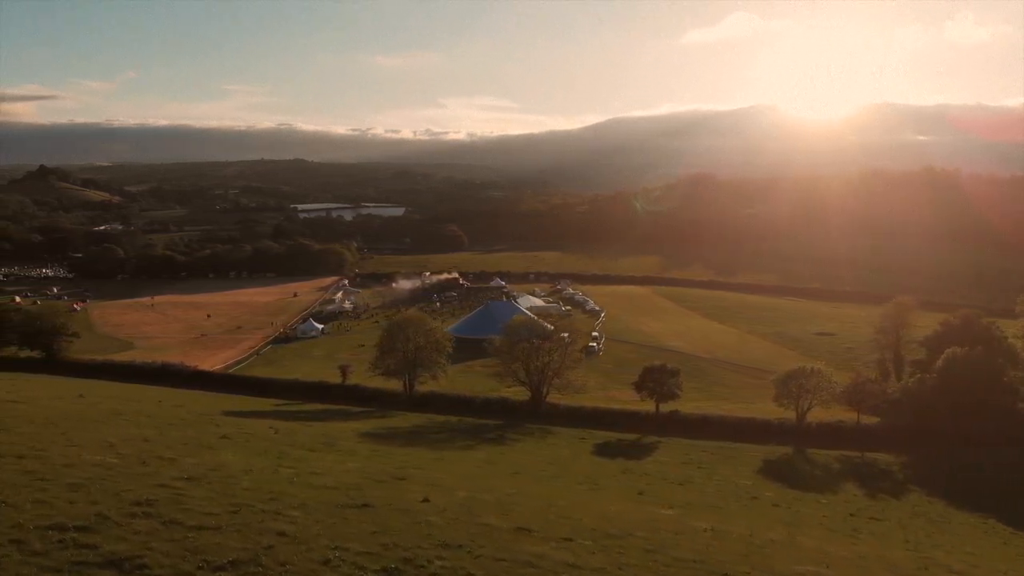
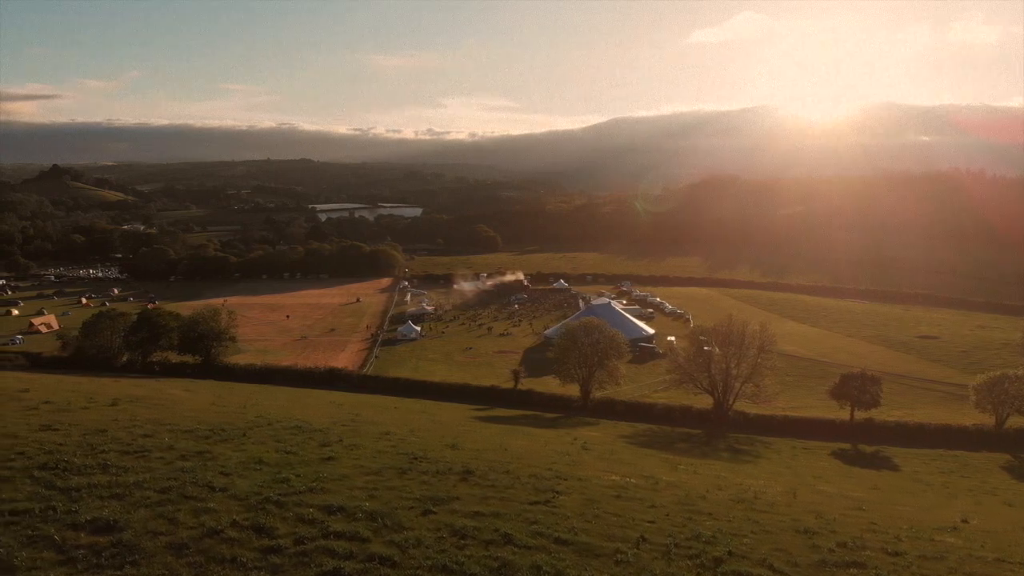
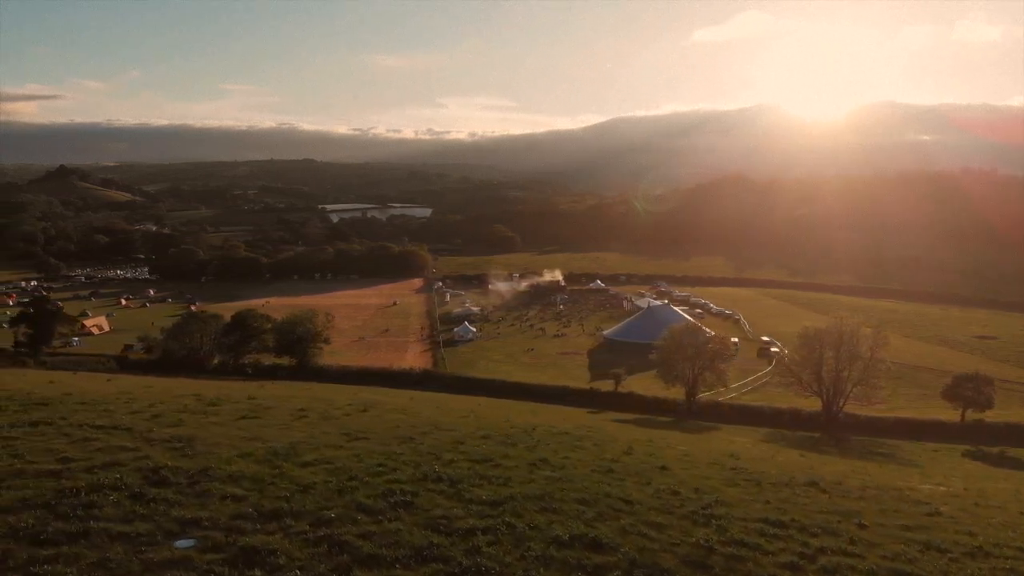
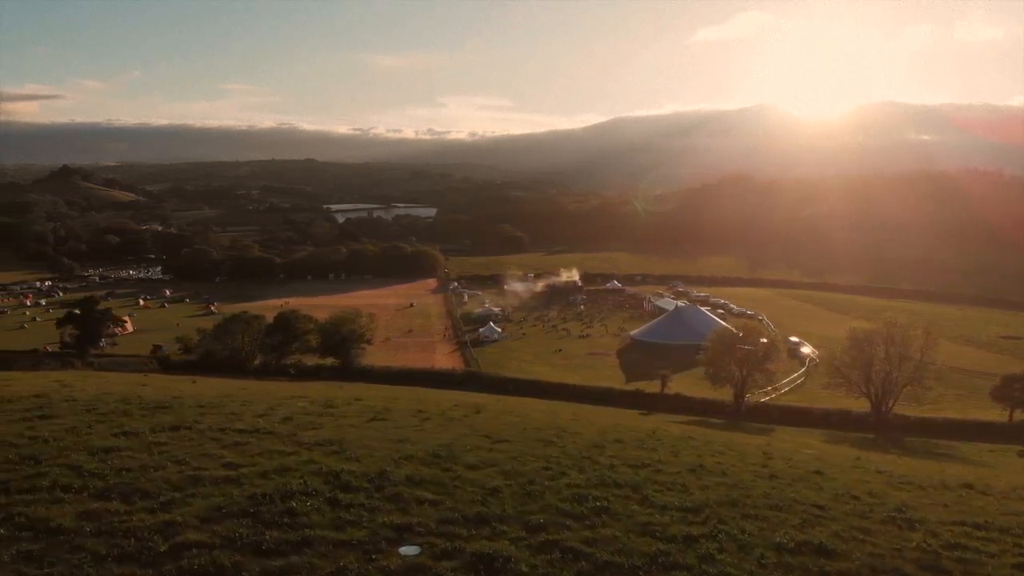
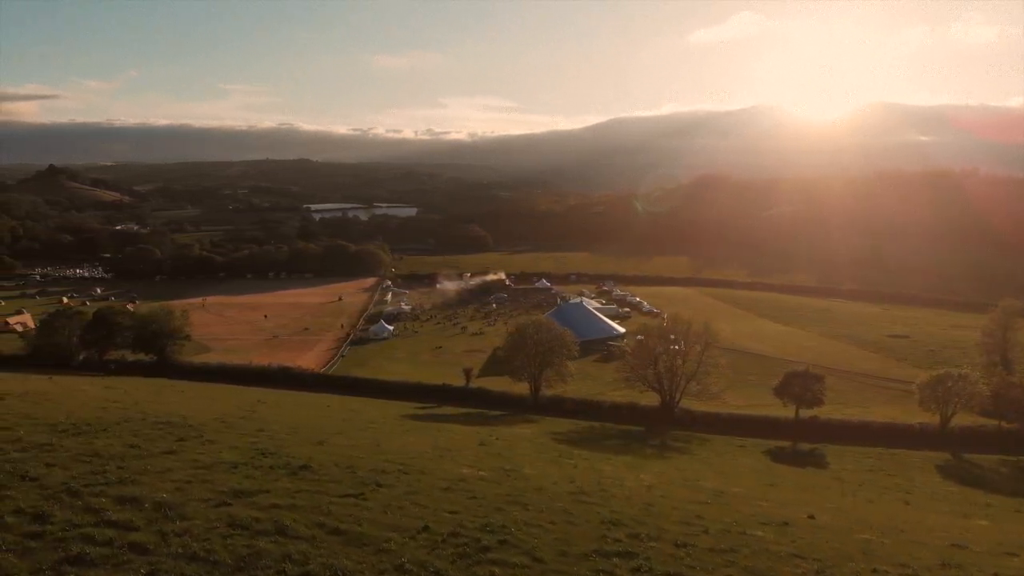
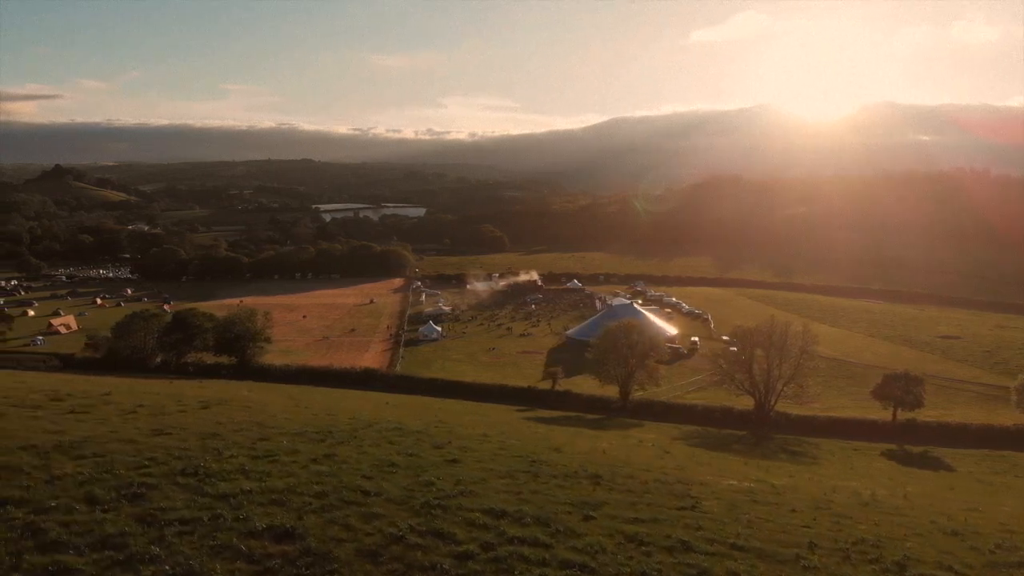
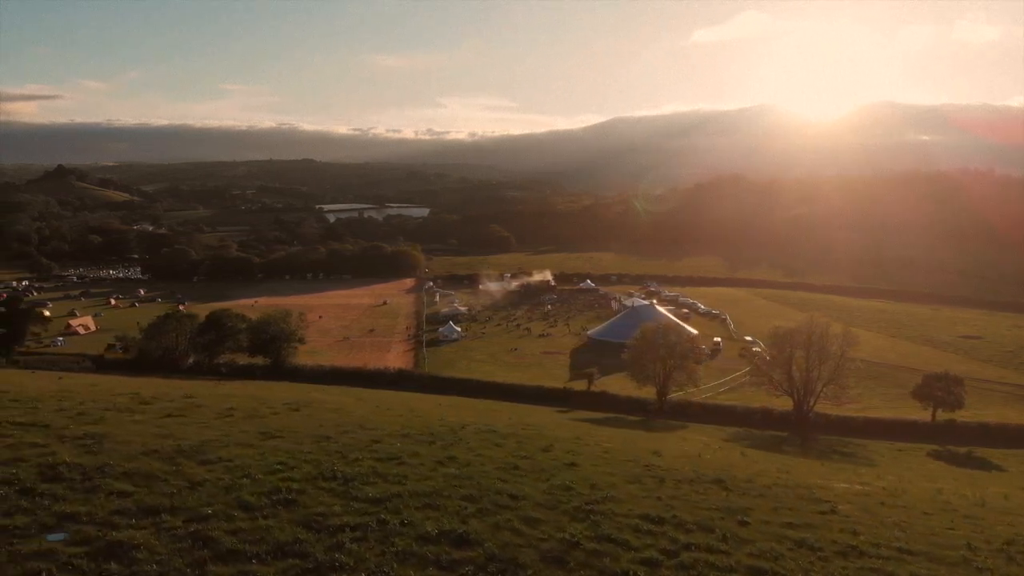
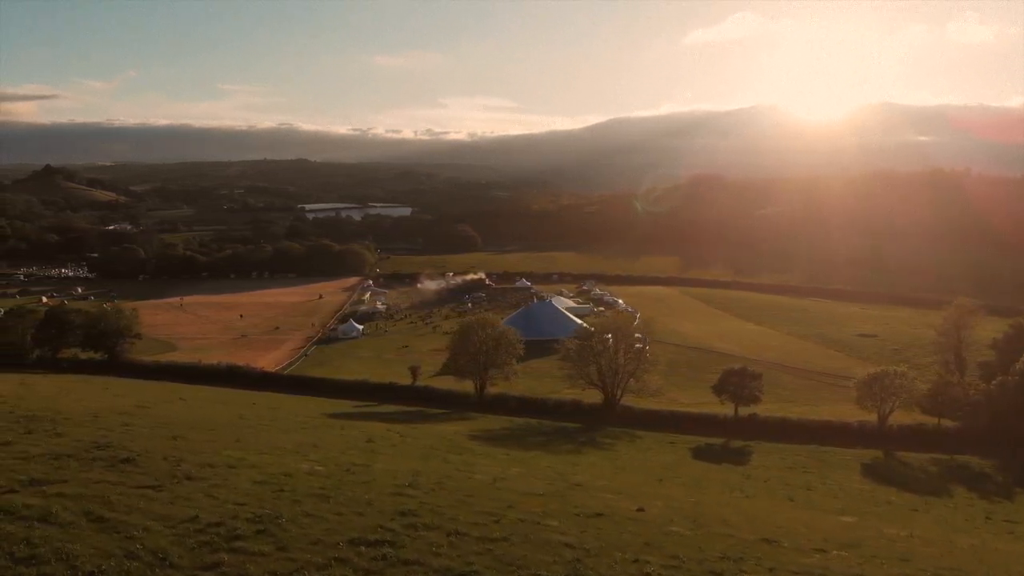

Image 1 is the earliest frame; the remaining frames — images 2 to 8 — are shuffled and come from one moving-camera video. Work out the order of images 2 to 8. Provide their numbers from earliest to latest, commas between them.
8, 5, 2, 6, 7, 3, 4
